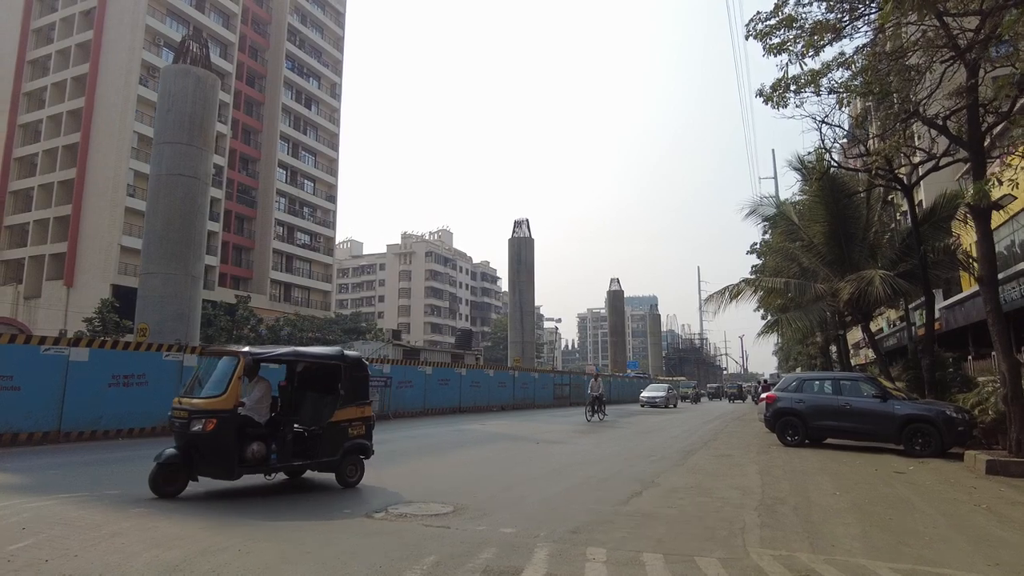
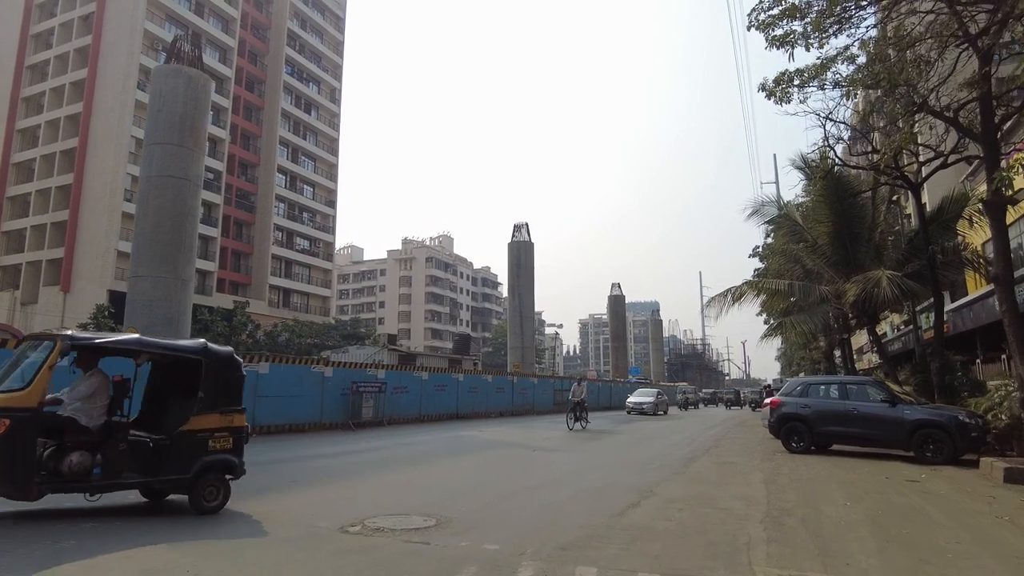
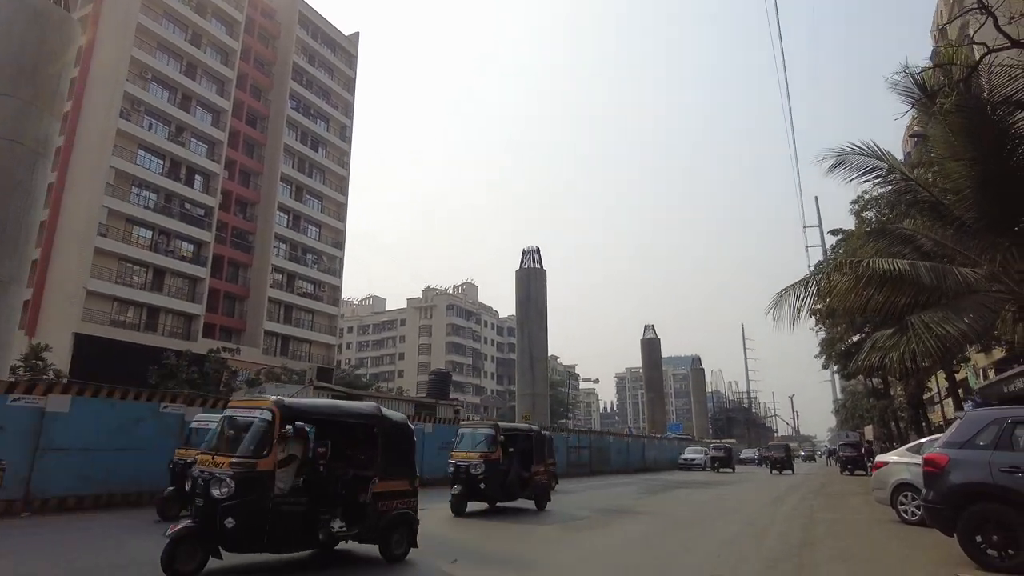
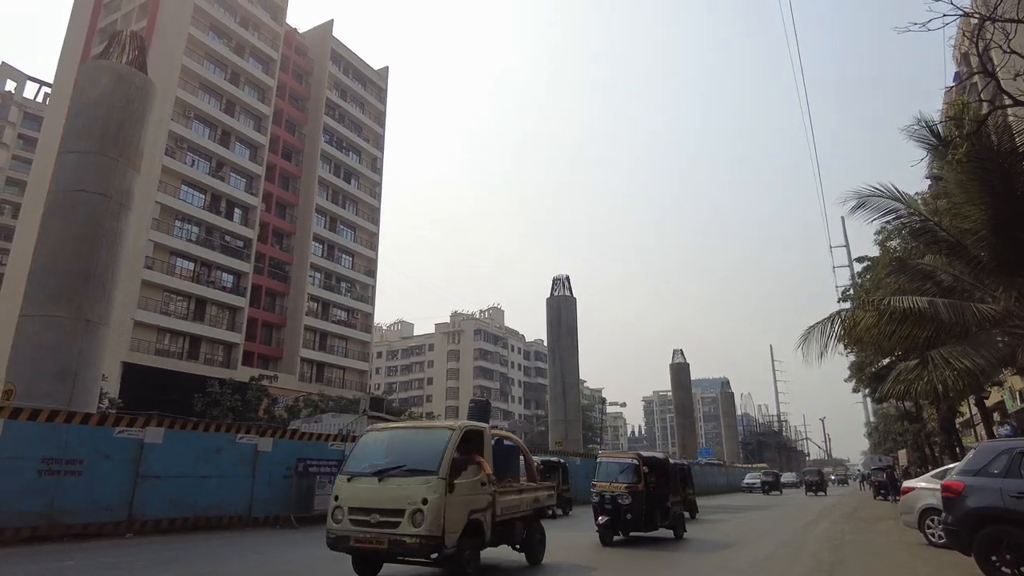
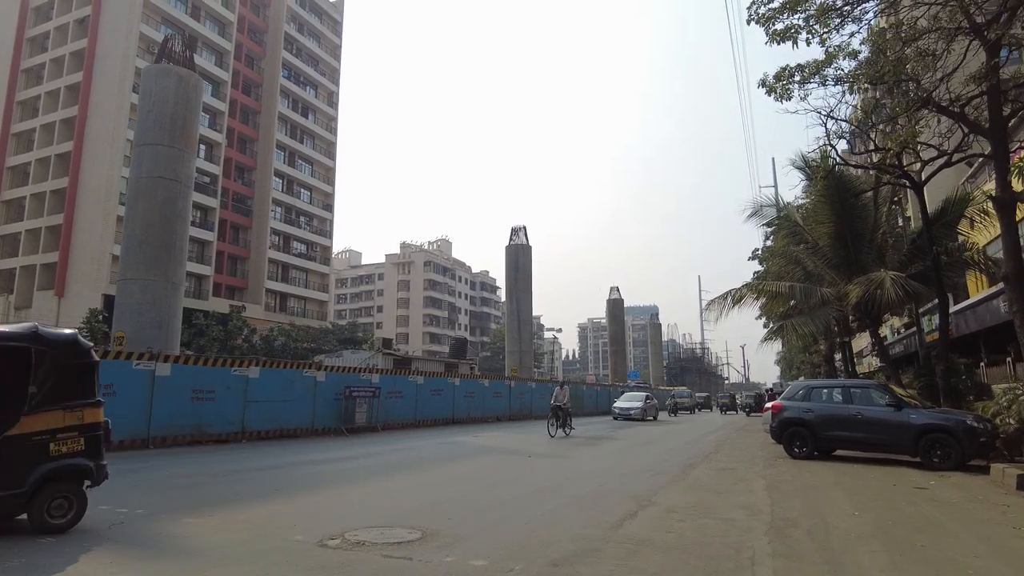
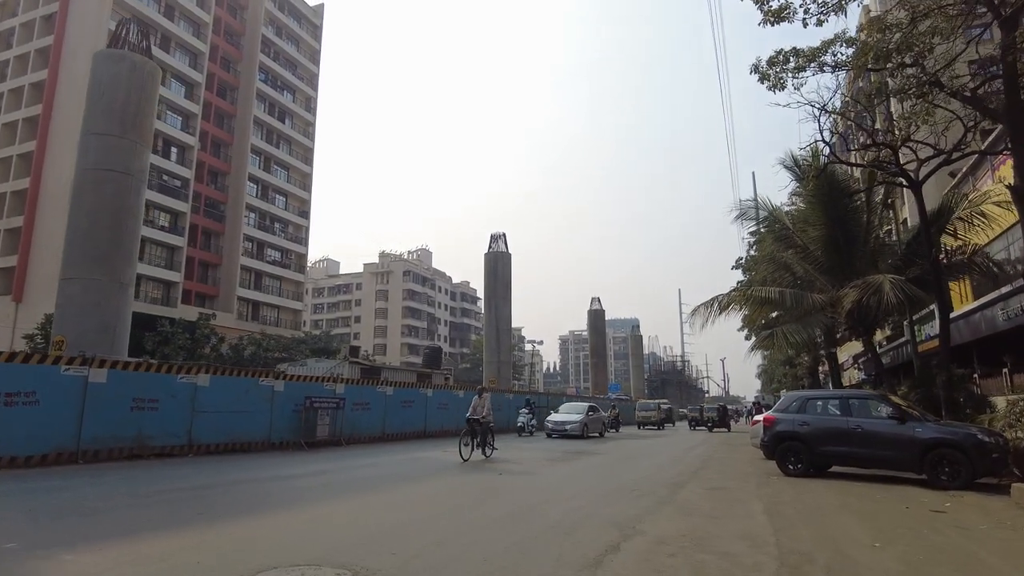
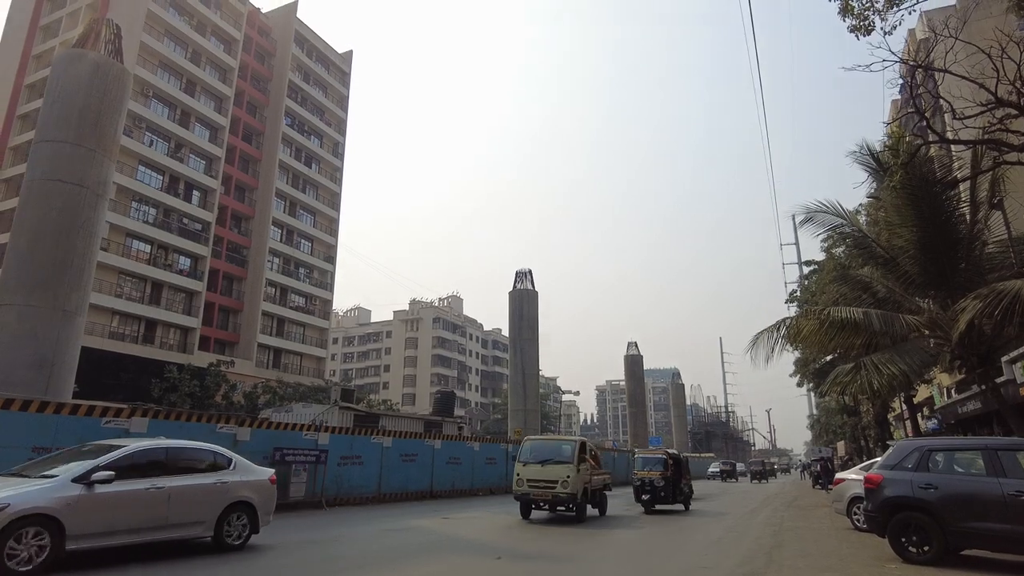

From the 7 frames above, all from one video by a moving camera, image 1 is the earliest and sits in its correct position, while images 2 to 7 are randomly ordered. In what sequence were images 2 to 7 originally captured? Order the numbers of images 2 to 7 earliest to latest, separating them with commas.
2, 5, 6, 7, 4, 3
